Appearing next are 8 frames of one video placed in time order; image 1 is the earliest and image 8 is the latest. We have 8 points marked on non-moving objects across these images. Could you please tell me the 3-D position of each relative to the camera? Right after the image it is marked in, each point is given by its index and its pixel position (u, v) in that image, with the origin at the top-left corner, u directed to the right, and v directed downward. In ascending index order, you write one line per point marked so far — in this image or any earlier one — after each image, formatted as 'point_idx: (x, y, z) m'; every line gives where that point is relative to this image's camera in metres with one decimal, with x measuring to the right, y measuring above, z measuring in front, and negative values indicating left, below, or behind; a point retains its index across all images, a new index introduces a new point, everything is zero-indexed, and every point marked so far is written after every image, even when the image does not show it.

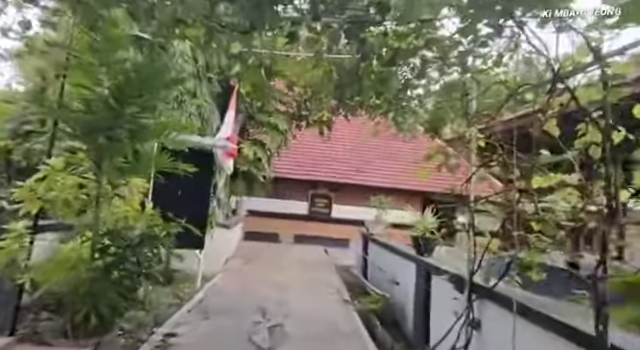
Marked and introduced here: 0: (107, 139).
0: (-1.8, +0.3, +4.2) m
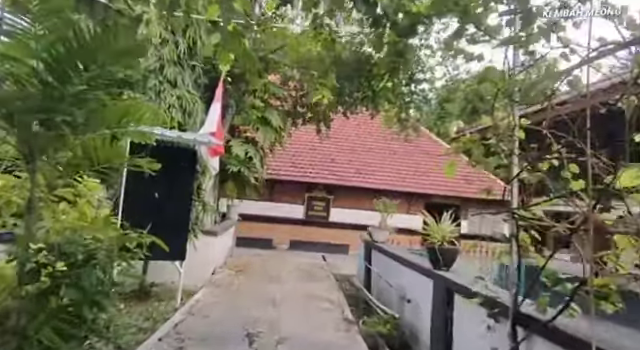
0: (-1.8, +0.3, +3.2) m
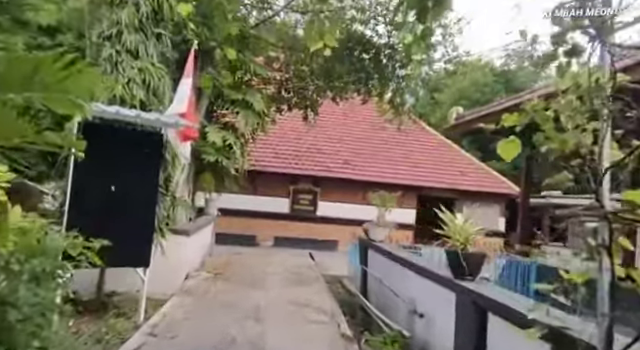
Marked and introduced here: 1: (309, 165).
0: (-1.8, +0.4, +2.0) m
1: (-0.4, +0.3, +16.0) m
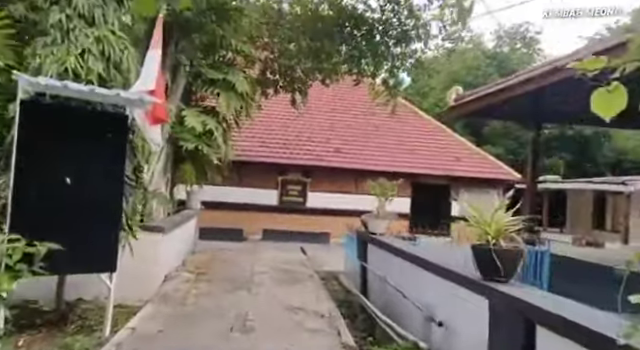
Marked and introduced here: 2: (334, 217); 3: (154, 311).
0: (-1.8, +0.4, +1.1) m
1: (-0.7, +0.6, +15.2) m
2: (+0.5, -1.3, +15.4) m
3: (-1.9, -1.5, +5.5) m
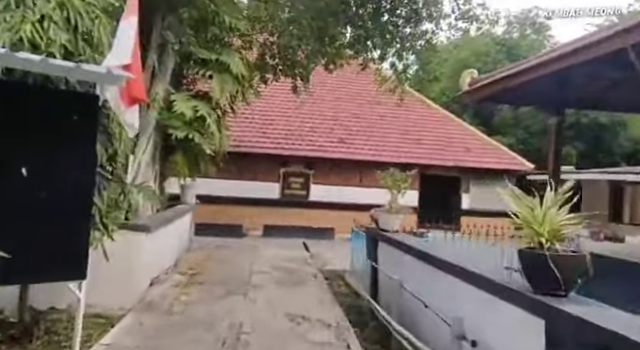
0: (-1.7, +0.5, +0.4) m
1: (-0.6, +0.9, +14.4) m
2: (+0.6, -1.1, +14.7) m
3: (-1.8, -1.4, +4.7) m
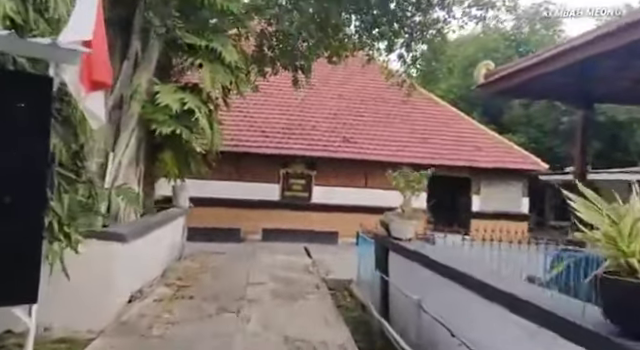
0: (-1.7, +0.5, -0.4) m
1: (-0.5, +0.9, +13.6) m
2: (+0.6, -1.1, +13.9) m
3: (-1.8, -1.4, +4.0) m
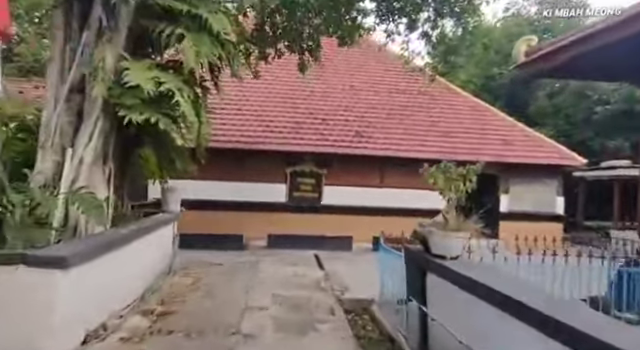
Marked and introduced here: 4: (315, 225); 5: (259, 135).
0: (-1.7, +0.5, -1.7) m
1: (-0.3, +0.9, +12.3) m
2: (+0.9, -1.1, +12.6) m
3: (-1.7, -1.4, +2.7) m
4: (-0.1, -1.3, +12.4) m
5: (-1.5, +1.0, +12.2) m
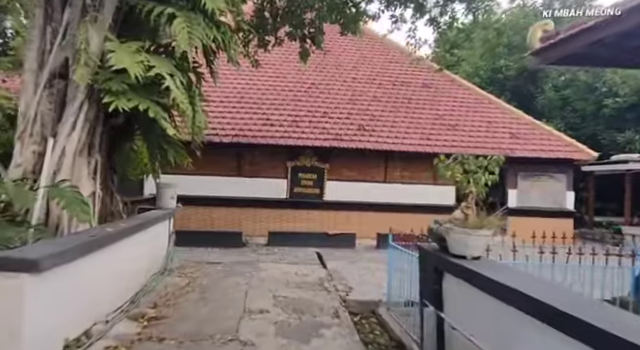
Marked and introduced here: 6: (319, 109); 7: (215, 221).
0: (-1.7, +0.5, -2.1) m
1: (-0.2, +1.0, +11.9) m
2: (+1.0, -0.9, +12.2) m
3: (-1.6, -1.4, +2.3) m
4: (-0.1, -1.1, +12.0) m
5: (-1.5, +1.2, +11.8) m
6: (0.0, +1.8, +12.6) m
7: (-2.5, -1.1, +11.8) m
